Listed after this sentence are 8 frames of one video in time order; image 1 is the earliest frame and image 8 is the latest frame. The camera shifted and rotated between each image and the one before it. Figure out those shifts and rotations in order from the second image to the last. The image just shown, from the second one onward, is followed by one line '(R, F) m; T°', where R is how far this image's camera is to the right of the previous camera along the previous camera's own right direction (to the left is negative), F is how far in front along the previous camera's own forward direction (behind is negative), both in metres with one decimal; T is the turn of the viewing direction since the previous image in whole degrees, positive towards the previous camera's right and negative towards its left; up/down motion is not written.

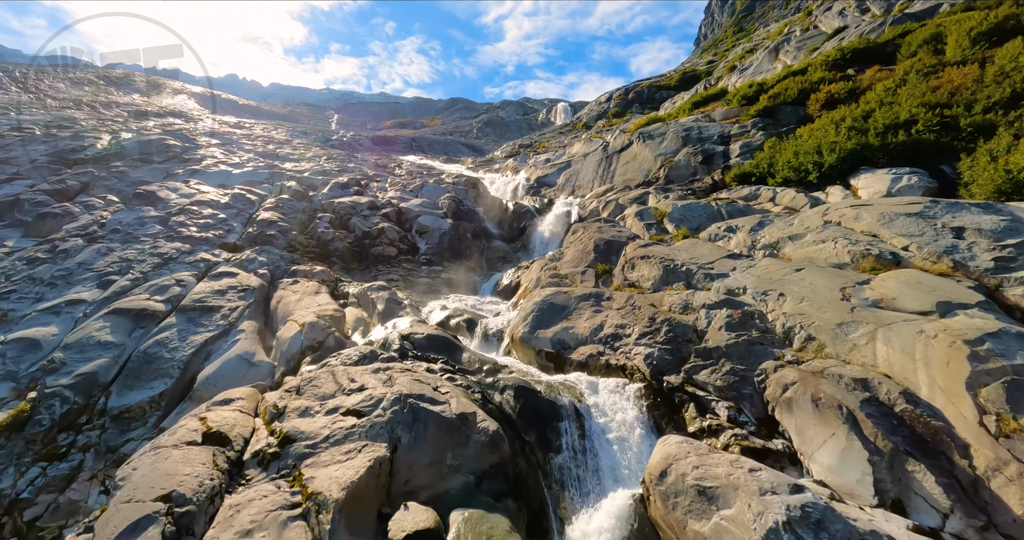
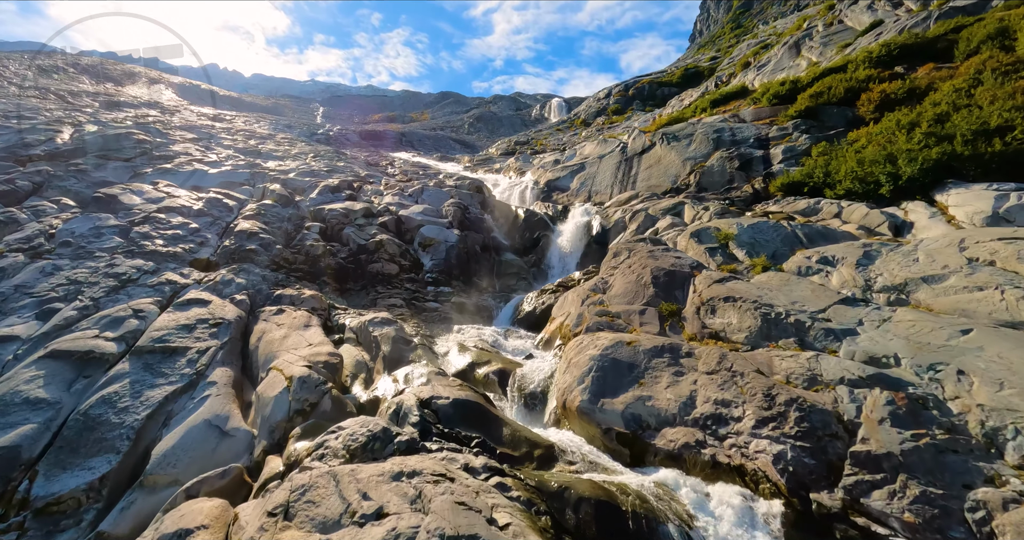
(-1.4, +2.9) m; +2°
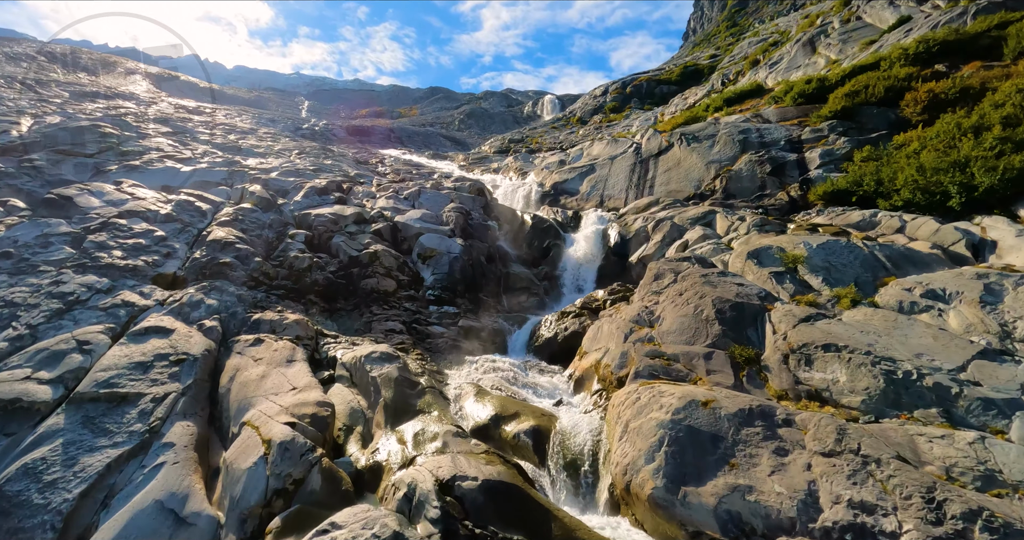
(-1.0, +2.3) m; +2°
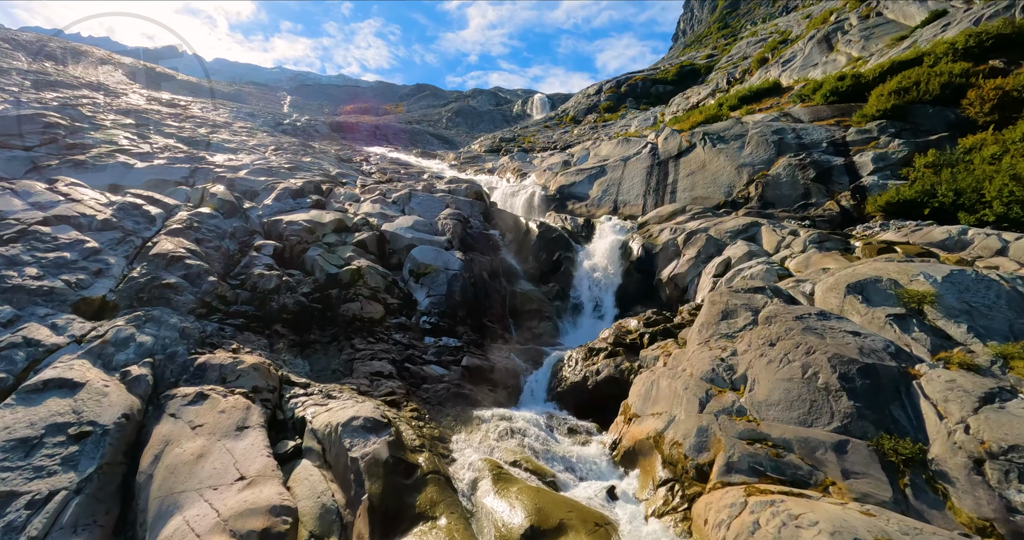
(-0.9, +3.0) m; +2°
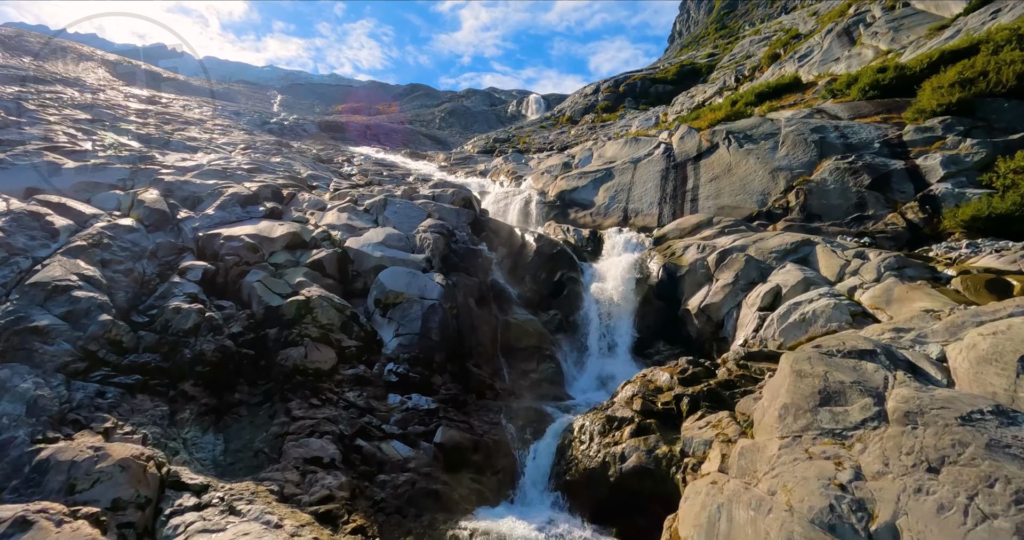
(0.0, +3.4) m; +1°
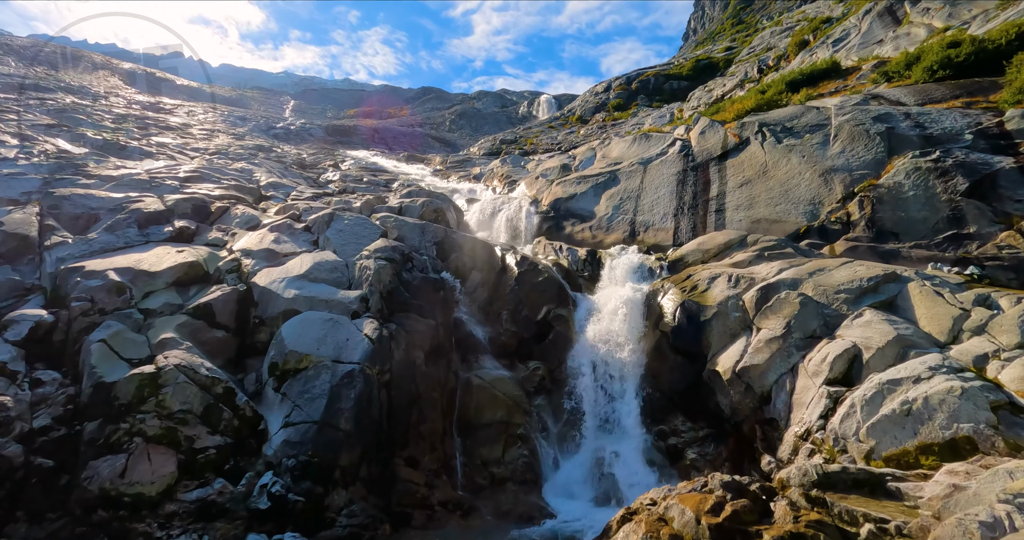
(+1.3, +4.0) m; -2°
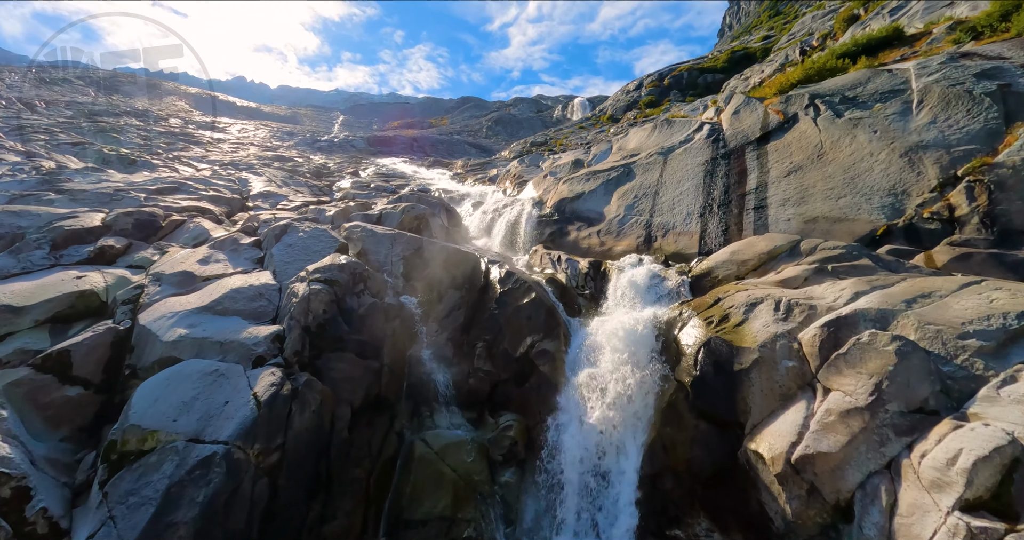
(+1.5, +3.1) m; -4°
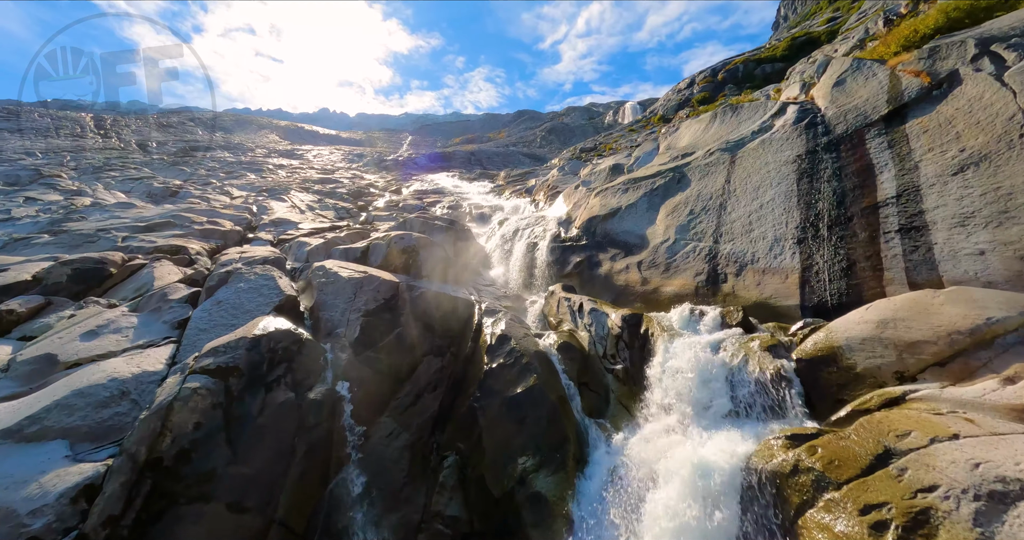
(+1.2, +4.2) m; -7°
